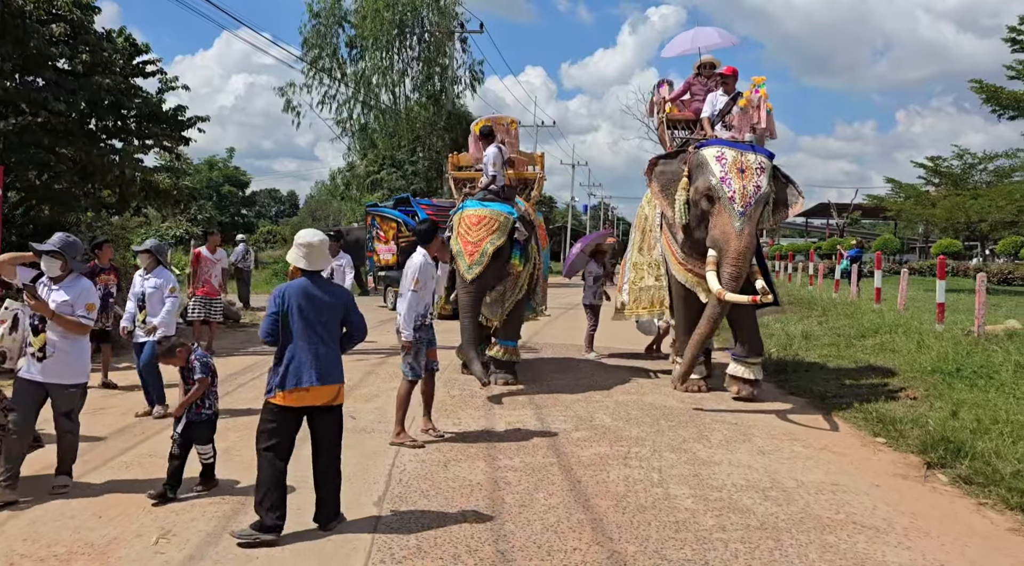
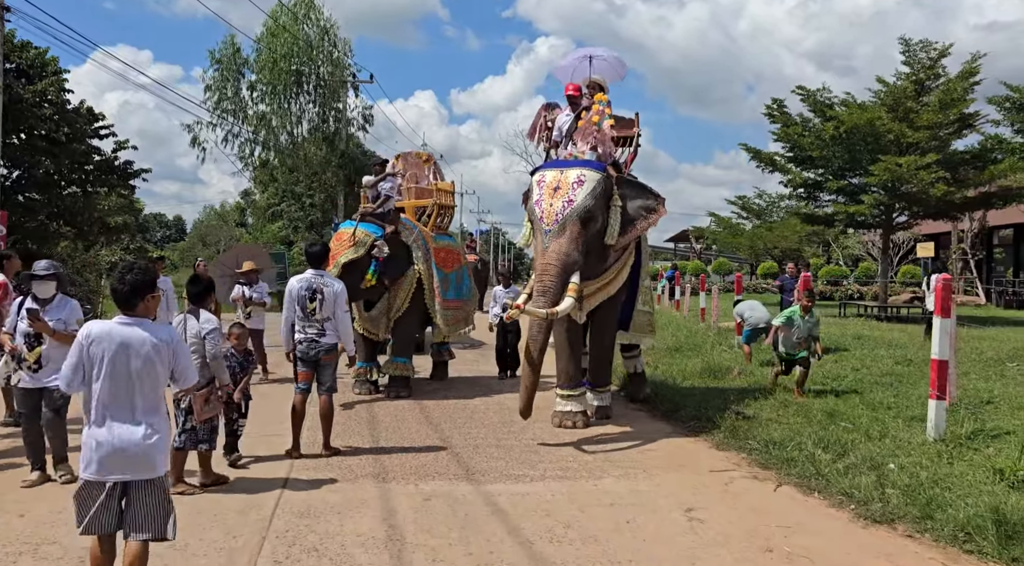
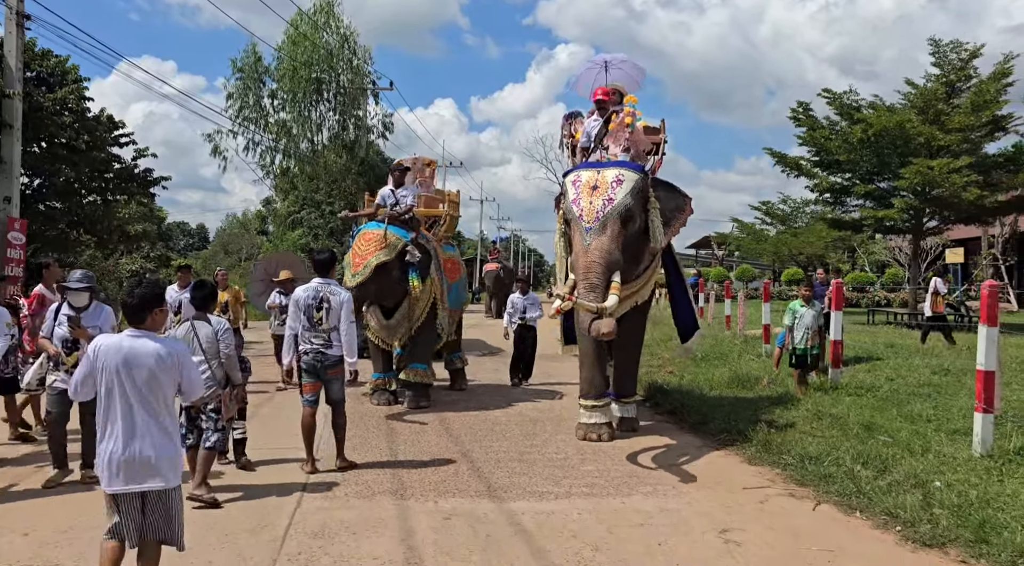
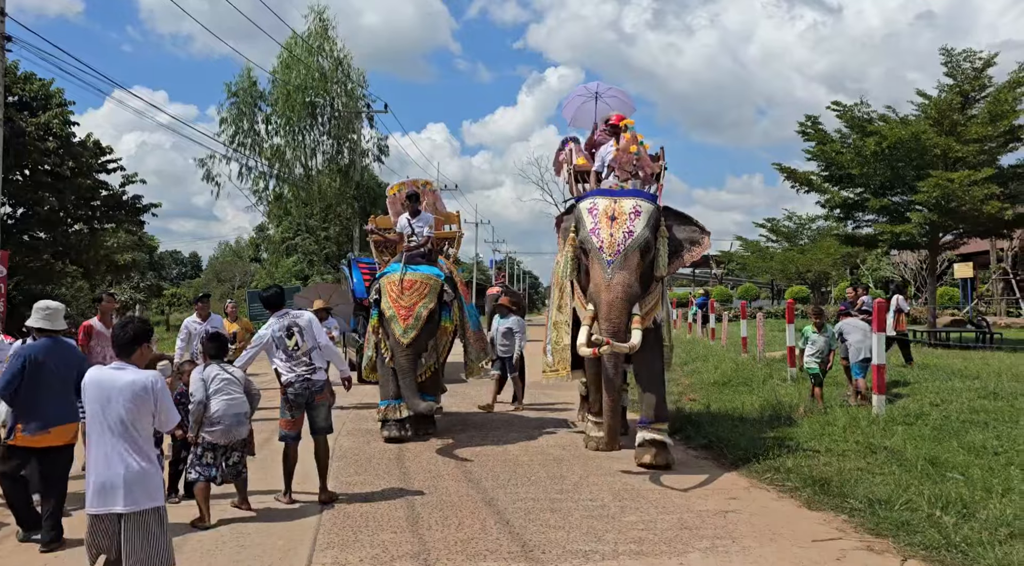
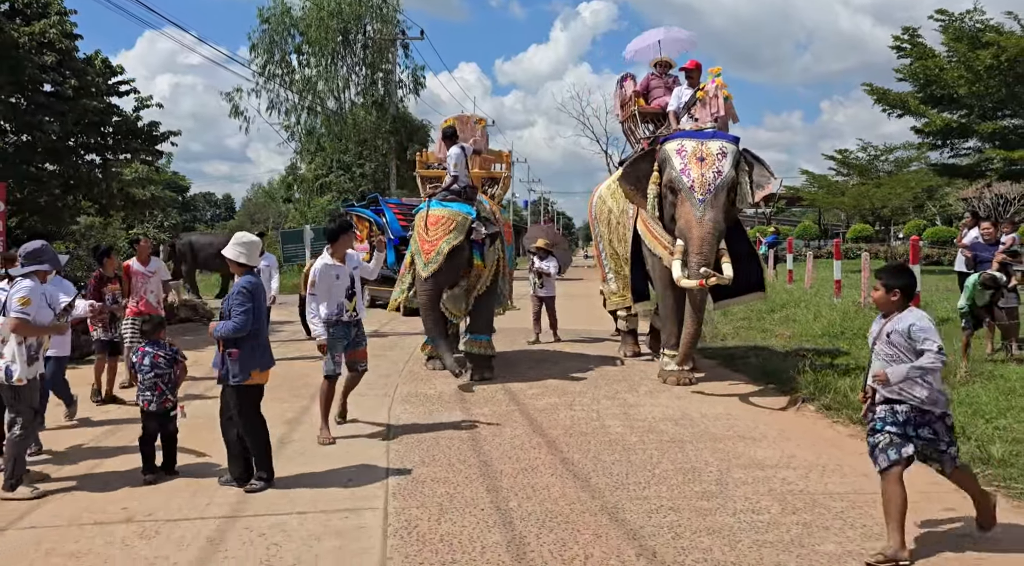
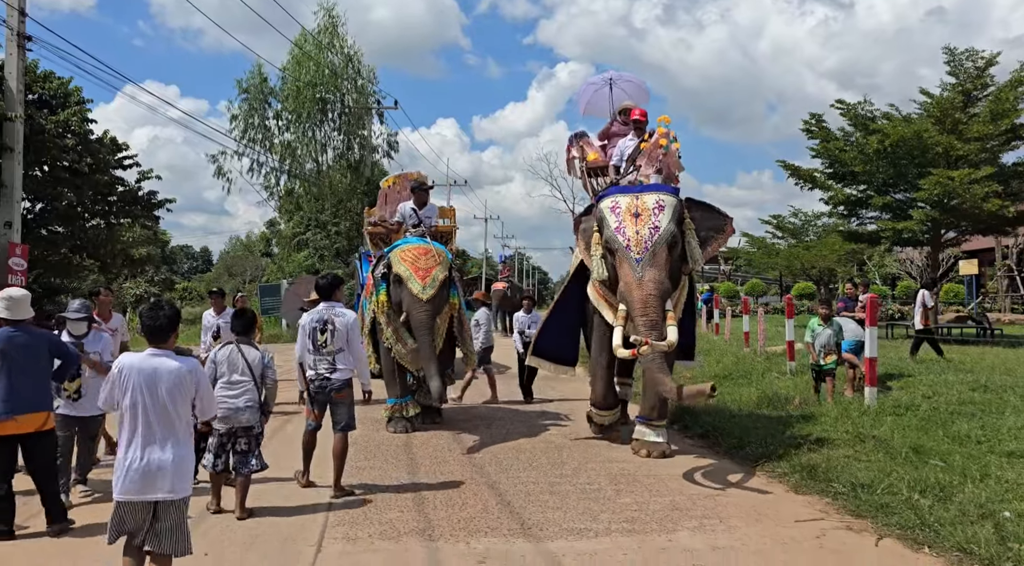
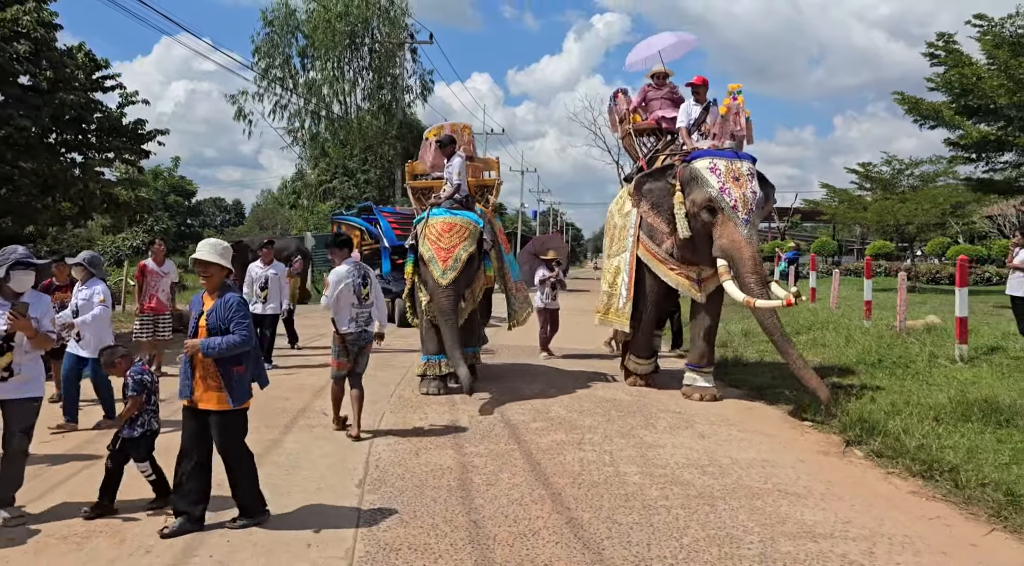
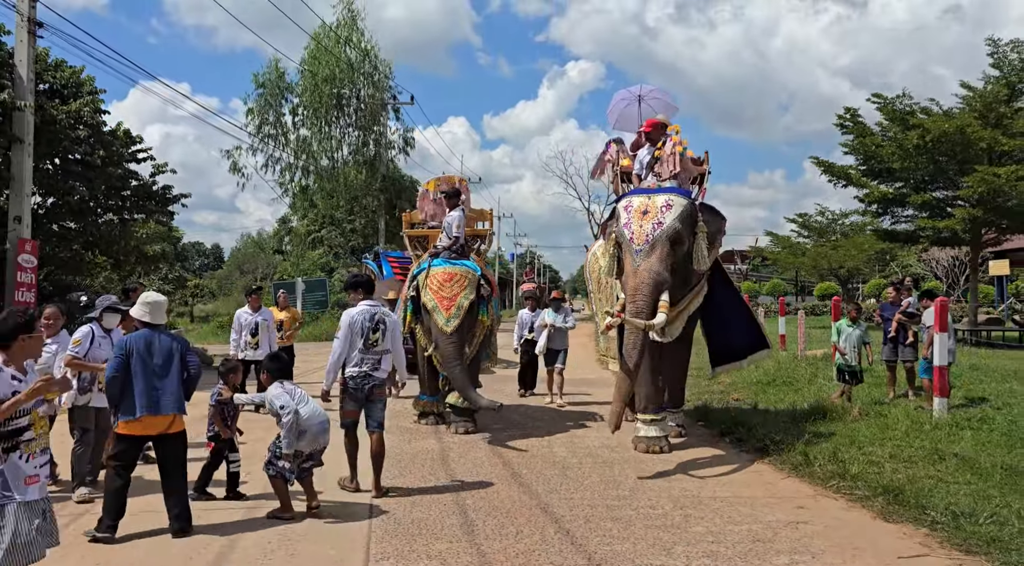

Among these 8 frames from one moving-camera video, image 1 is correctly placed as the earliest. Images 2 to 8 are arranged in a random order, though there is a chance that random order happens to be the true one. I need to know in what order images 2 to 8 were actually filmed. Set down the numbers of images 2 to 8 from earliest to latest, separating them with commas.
7, 5, 8, 4, 6, 3, 2
